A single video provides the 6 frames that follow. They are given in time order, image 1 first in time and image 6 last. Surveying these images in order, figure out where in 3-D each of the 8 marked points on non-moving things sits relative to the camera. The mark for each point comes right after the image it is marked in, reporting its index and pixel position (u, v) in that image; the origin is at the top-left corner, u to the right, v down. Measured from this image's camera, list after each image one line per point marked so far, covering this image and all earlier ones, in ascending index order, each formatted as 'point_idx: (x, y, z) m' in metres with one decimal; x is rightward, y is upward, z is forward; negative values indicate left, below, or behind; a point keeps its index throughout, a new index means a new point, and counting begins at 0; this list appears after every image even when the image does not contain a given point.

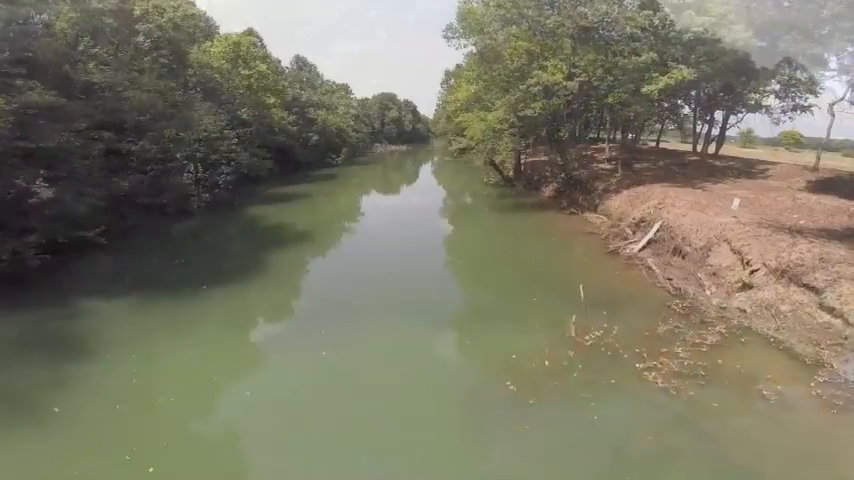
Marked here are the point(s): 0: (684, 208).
0: (+9.6, +1.1, +17.7) m
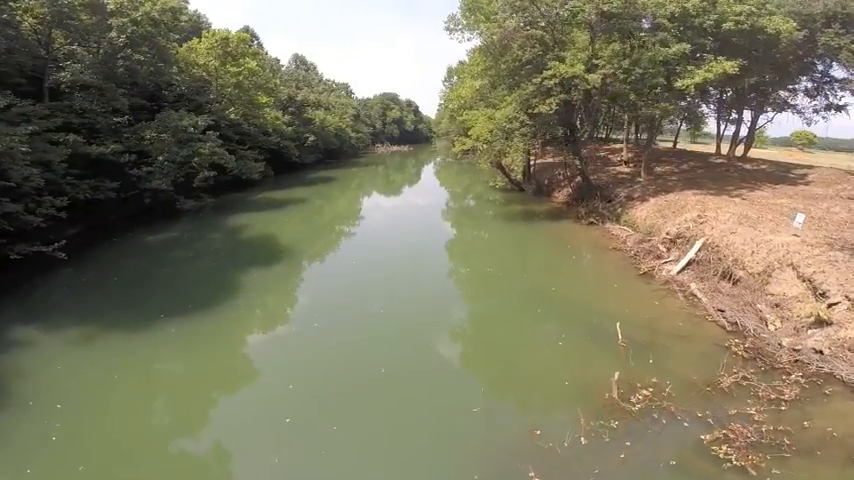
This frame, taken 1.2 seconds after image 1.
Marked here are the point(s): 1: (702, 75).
0: (+9.6, +0.5, +15.1) m
1: (+10.9, +6.4, +18.7) m
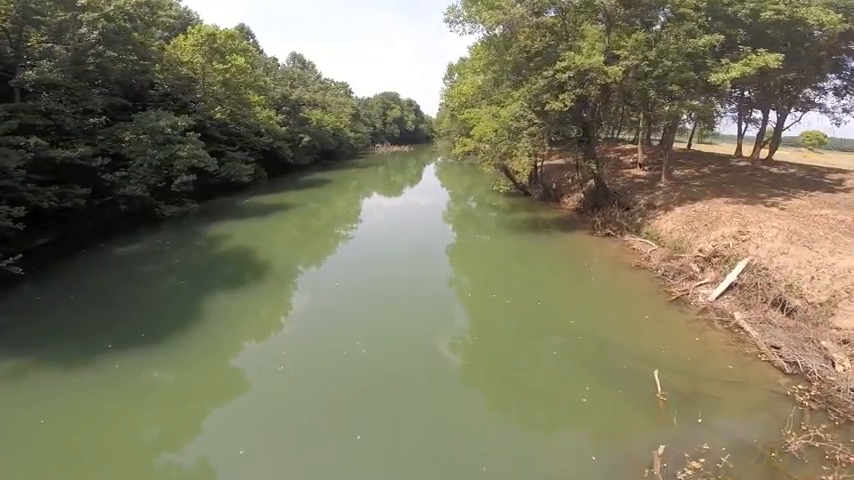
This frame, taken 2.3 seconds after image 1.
0: (+9.5, 0.0, +13.0) m
1: (+10.9, +5.9, +16.6) m
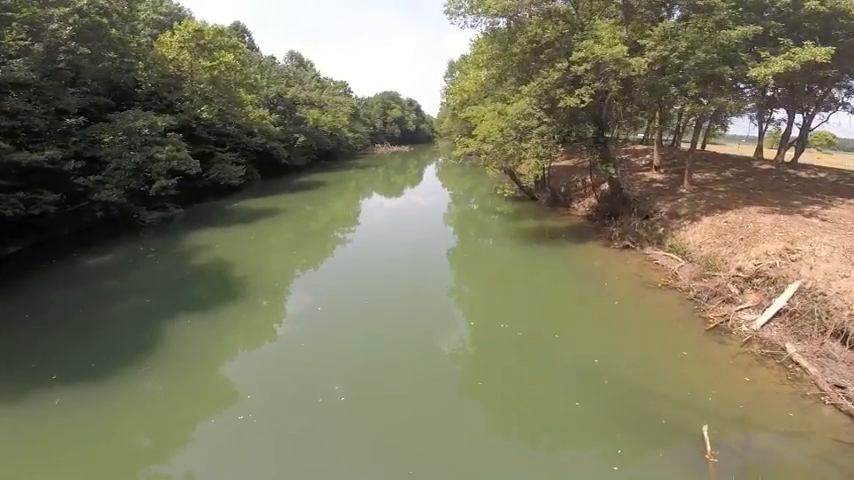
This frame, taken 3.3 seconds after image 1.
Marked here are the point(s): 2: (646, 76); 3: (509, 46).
0: (+9.5, -0.5, +11.2) m
1: (+10.8, +5.4, +14.8) m
2: (+7.5, +5.6, +16.5) m
3: (+3.2, +7.5, +18.4) m
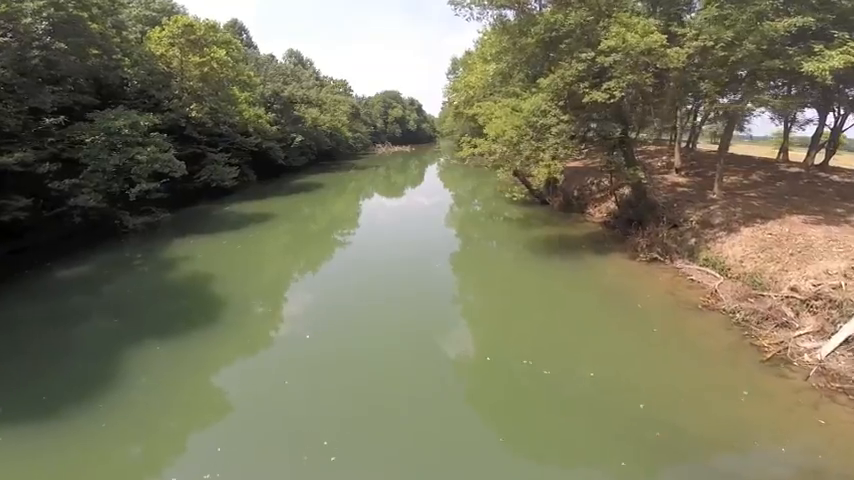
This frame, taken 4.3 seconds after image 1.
0: (+9.6, -0.8, +9.5) m
1: (+10.9, +5.1, +13.1) m
2: (+7.7, +5.3, +14.9) m
3: (+3.3, +7.2, +16.8) m
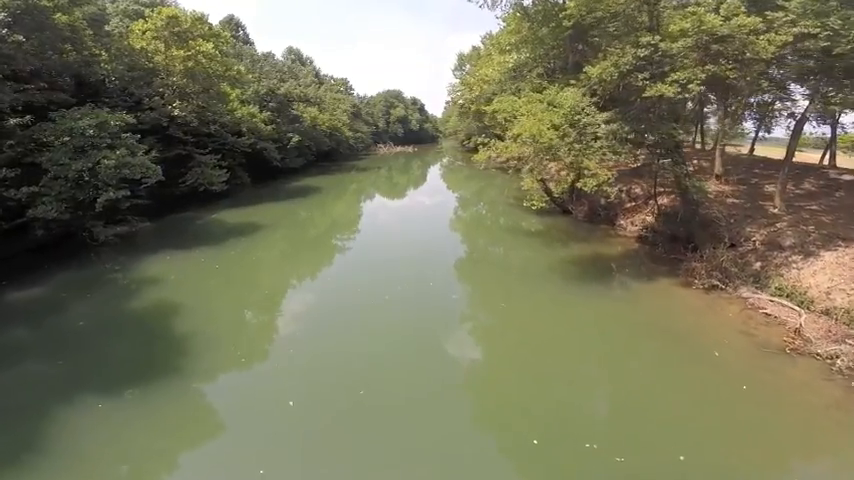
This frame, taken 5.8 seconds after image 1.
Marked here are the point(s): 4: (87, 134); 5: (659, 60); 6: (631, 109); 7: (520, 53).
0: (+9.9, -1.4, +7.0) m
1: (+11.2, +4.5, +10.6) m
2: (+8.0, +4.7, +12.4) m
3: (+3.7, +6.6, +14.3) m
4: (-13.0, +4.1, +18.7) m
5: (+5.6, +4.7, +12.7) m
6: (+5.5, +3.6, +13.7) m
7: (+3.2, +7.0, +18.6) m
